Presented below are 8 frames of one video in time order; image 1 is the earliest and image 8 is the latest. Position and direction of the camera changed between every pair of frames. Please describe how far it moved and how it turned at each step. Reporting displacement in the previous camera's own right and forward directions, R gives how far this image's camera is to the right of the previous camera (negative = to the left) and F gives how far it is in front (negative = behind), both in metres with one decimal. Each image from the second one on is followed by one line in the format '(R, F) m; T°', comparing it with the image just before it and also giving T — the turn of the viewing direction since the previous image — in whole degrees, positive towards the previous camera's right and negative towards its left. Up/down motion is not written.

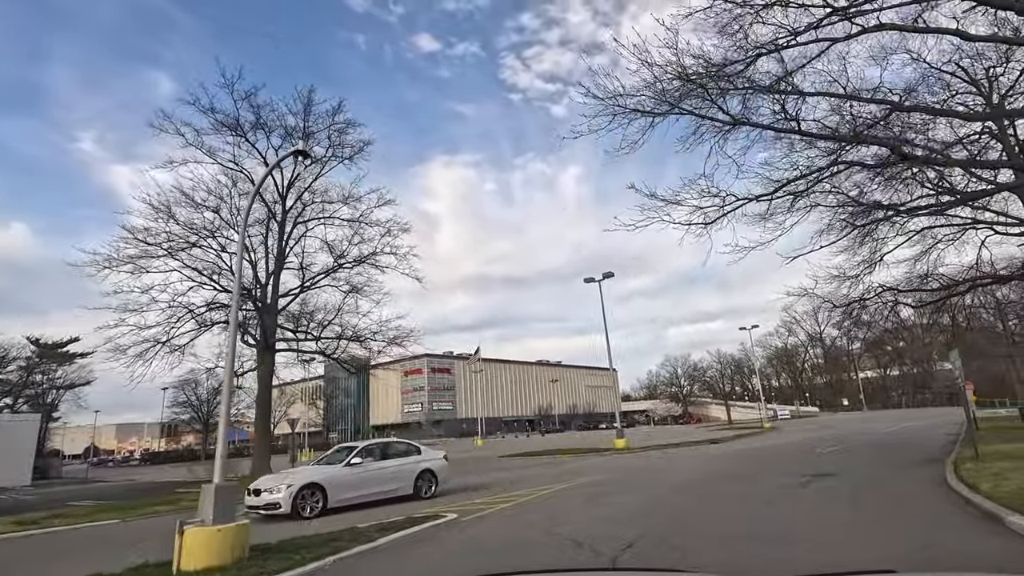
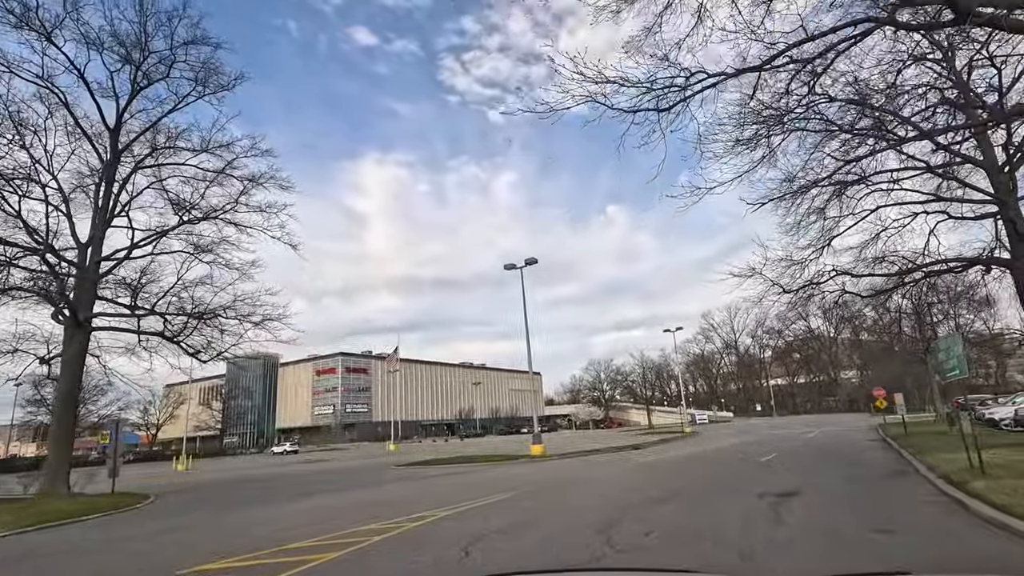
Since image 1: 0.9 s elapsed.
(+1.1, +3.8) m; +7°
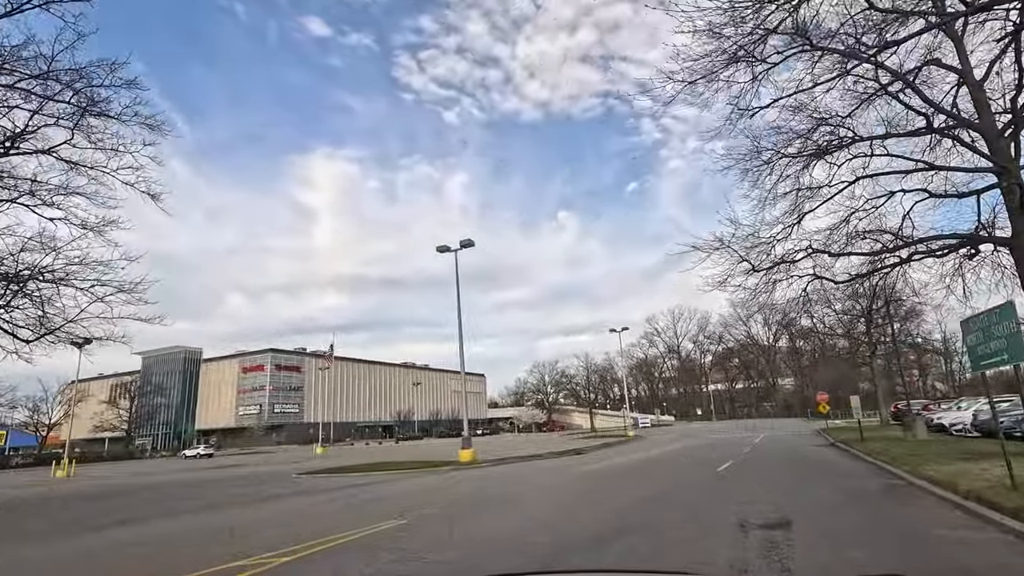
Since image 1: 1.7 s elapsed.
(+0.8, +3.2) m; +5°
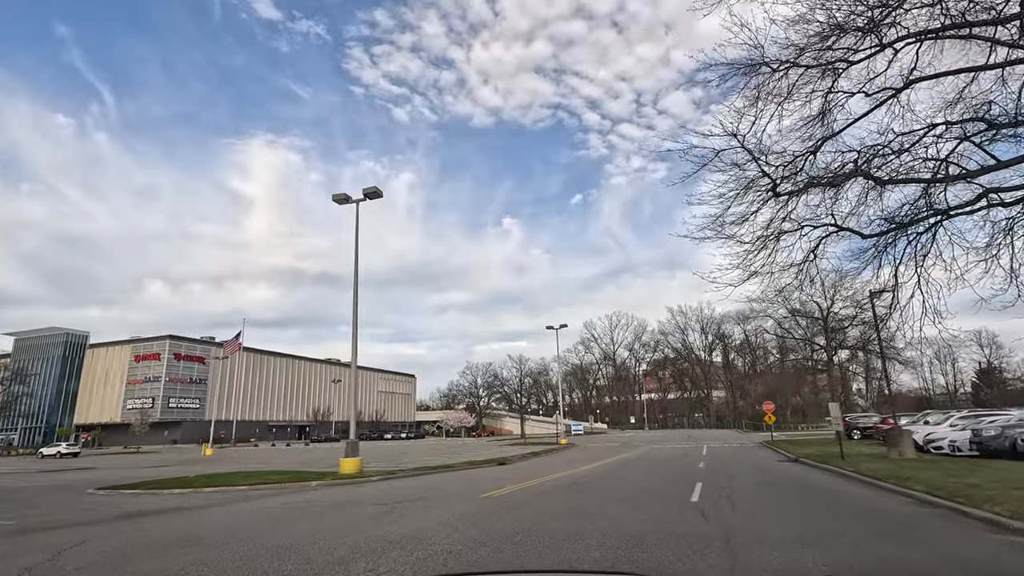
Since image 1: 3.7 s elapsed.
(+1.1, +5.5) m; +6°
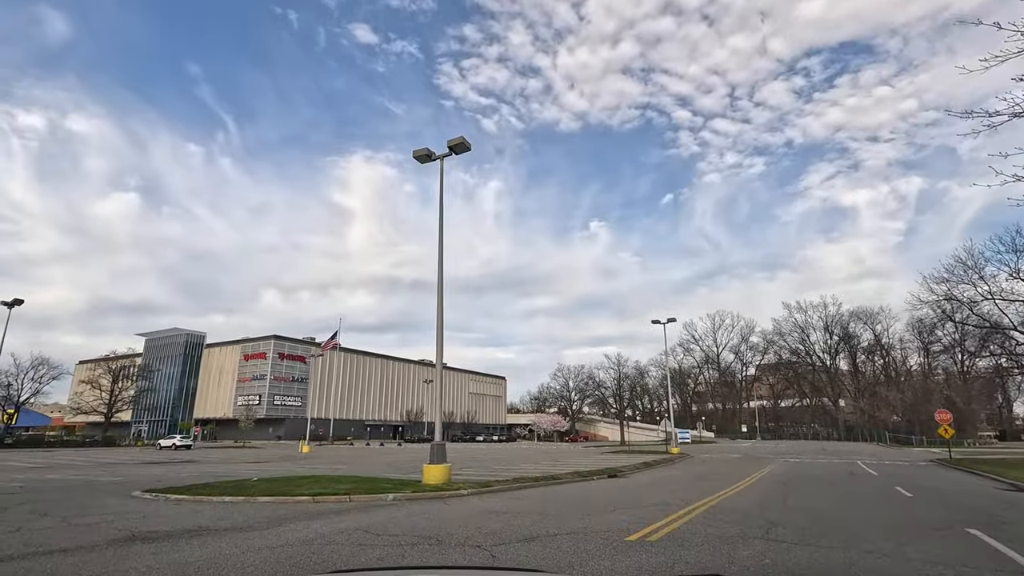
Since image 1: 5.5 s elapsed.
(-1.0, +4.0) m; -9°
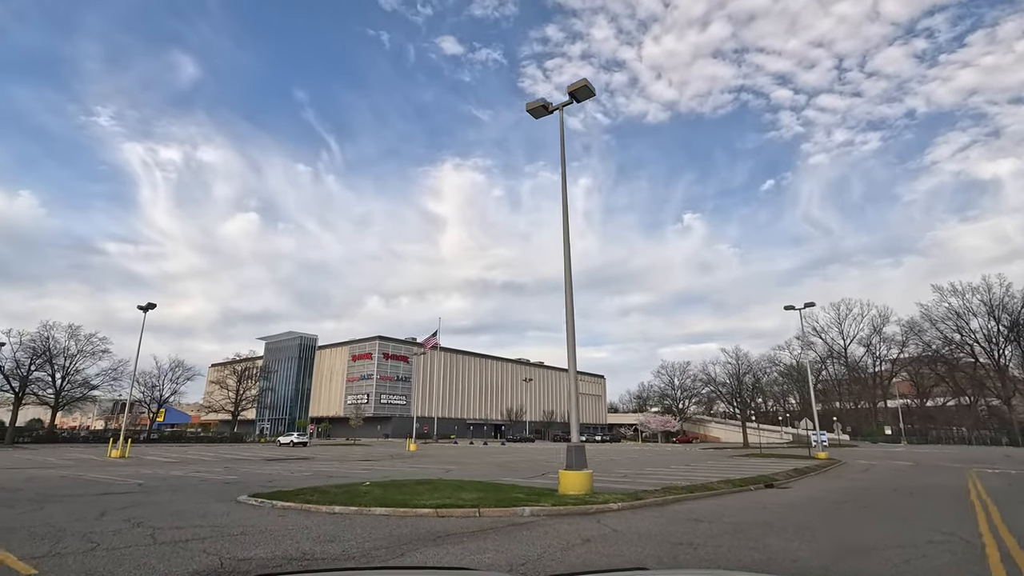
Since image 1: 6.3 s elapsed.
(-1.3, +2.6) m; -10°
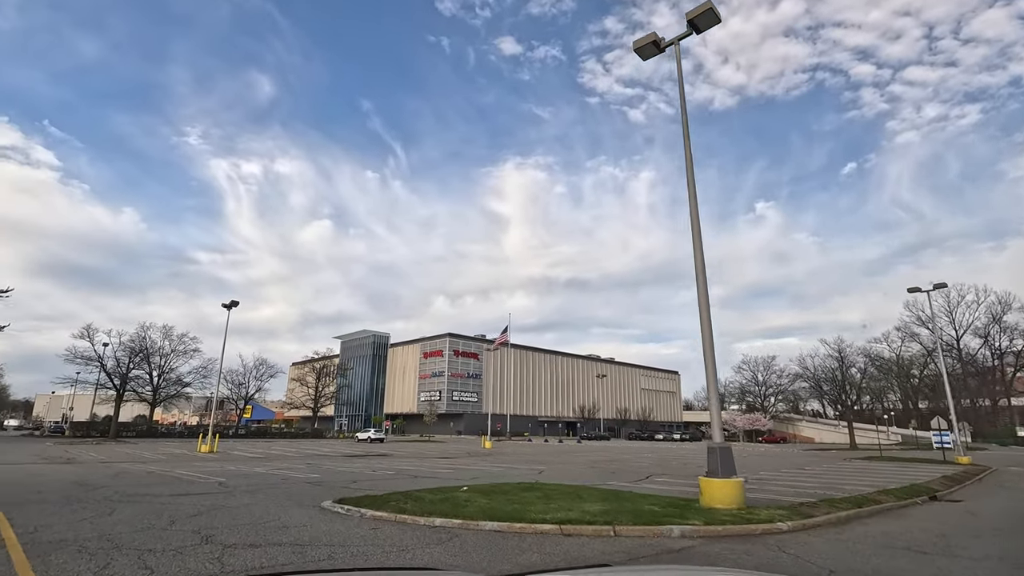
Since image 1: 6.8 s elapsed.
(-1.1, +2.1) m; -7°
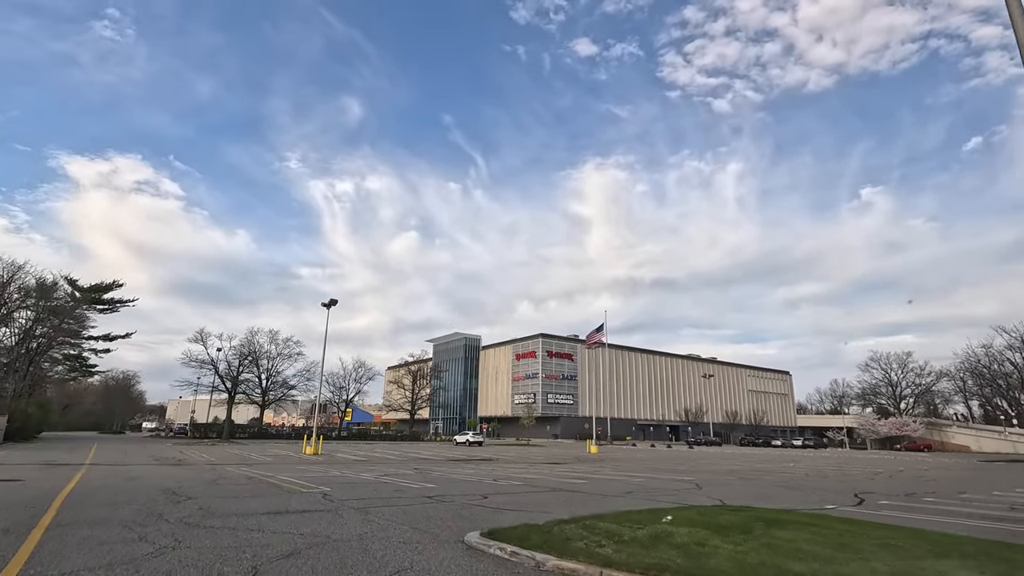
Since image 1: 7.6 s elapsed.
(-1.8, +3.4) m; -9°
